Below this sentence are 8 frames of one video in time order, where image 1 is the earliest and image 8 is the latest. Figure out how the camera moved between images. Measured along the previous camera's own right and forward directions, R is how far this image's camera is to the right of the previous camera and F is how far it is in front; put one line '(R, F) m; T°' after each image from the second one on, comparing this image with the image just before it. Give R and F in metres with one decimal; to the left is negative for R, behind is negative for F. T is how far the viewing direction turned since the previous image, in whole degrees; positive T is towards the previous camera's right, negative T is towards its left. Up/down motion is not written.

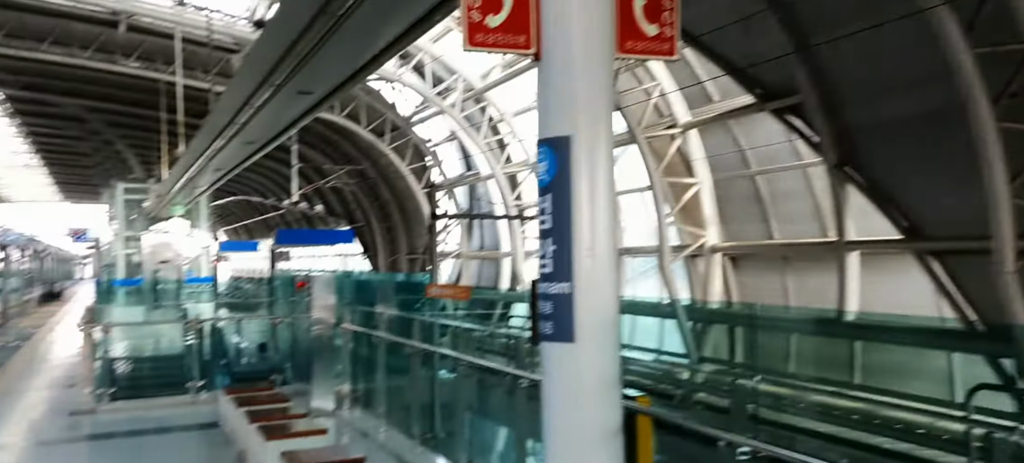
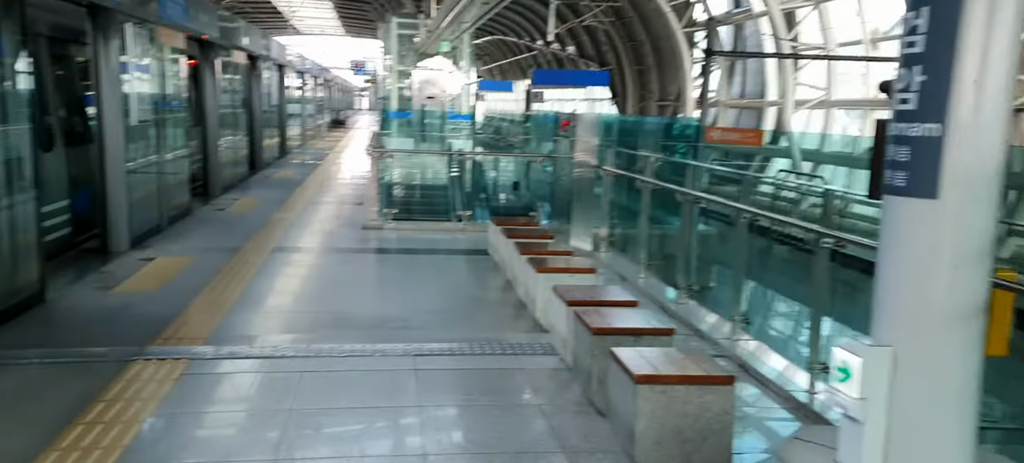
(-0.3, +0.3) m; -18°
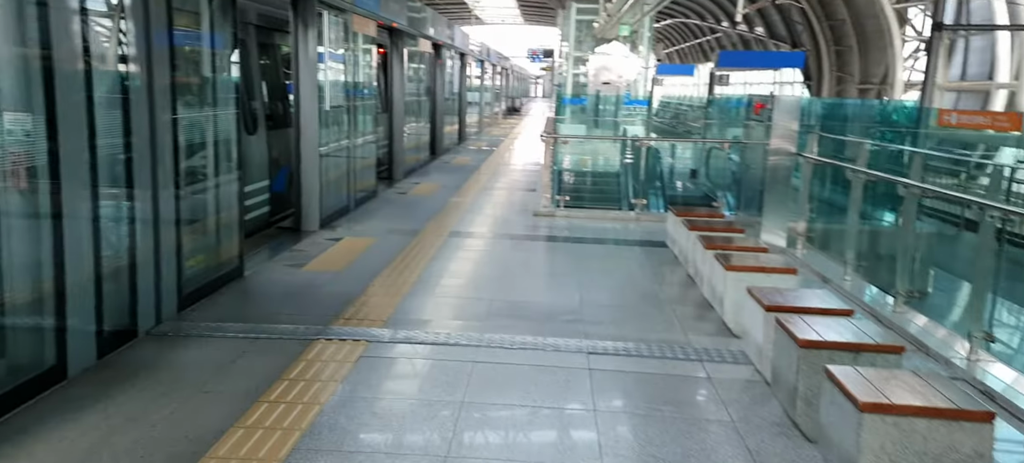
(-0.1, +0.3) m; -13°
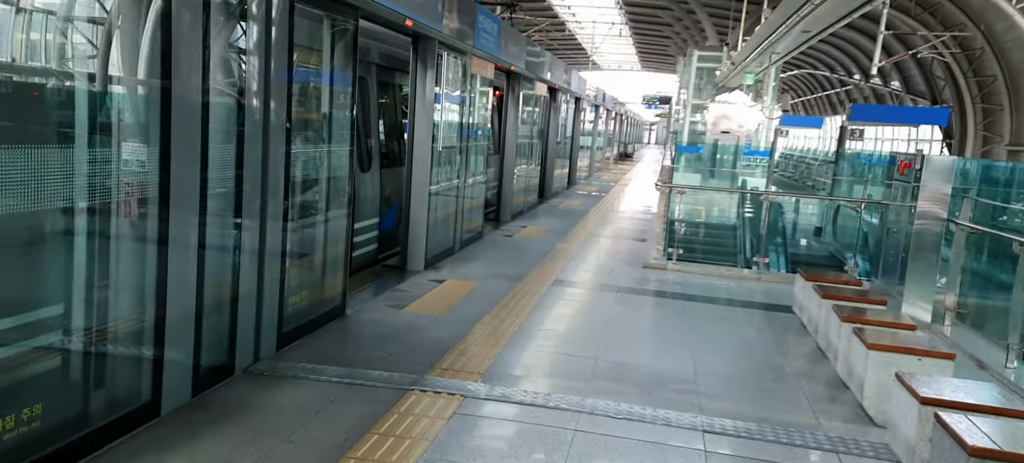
(0.0, +0.3) m; -8°
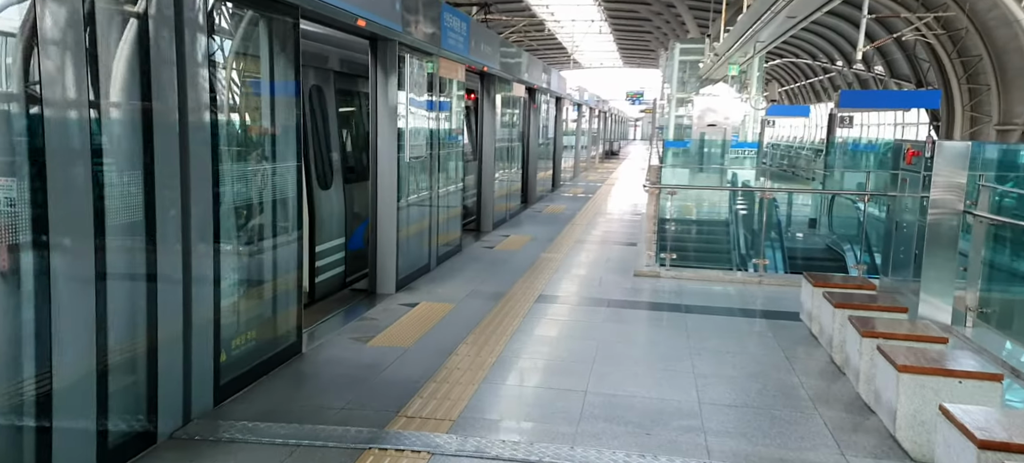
(+0.1, +0.6) m; +1°
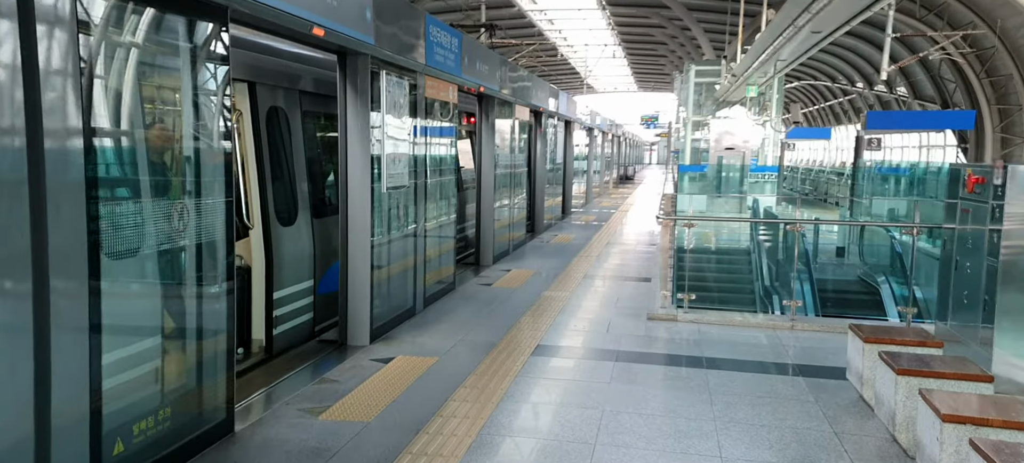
(+0.2, +0.9) m; -1°
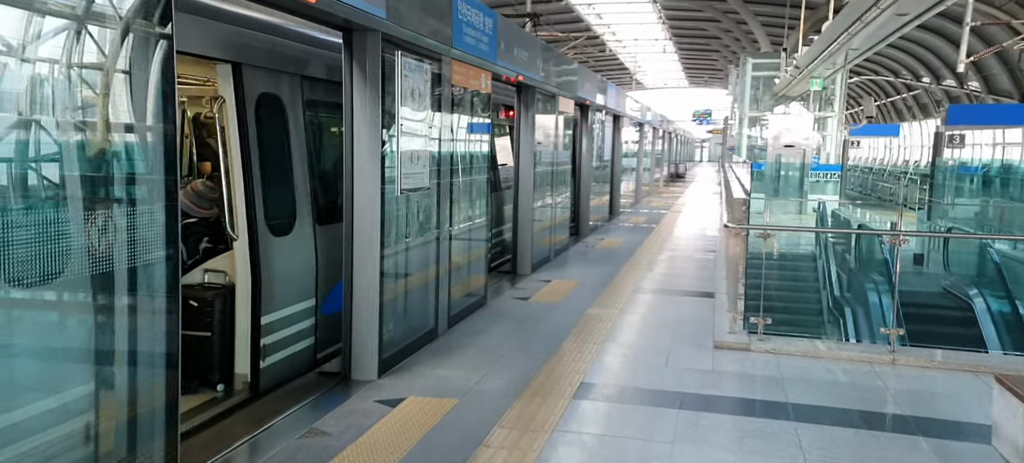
(0.0, +1.0) m; -4°
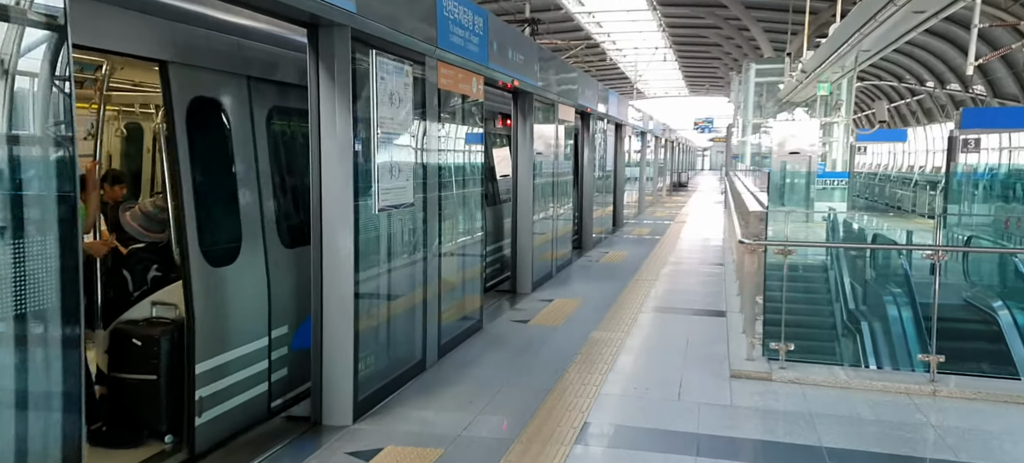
(+0.1, +0.6) m; 0°
